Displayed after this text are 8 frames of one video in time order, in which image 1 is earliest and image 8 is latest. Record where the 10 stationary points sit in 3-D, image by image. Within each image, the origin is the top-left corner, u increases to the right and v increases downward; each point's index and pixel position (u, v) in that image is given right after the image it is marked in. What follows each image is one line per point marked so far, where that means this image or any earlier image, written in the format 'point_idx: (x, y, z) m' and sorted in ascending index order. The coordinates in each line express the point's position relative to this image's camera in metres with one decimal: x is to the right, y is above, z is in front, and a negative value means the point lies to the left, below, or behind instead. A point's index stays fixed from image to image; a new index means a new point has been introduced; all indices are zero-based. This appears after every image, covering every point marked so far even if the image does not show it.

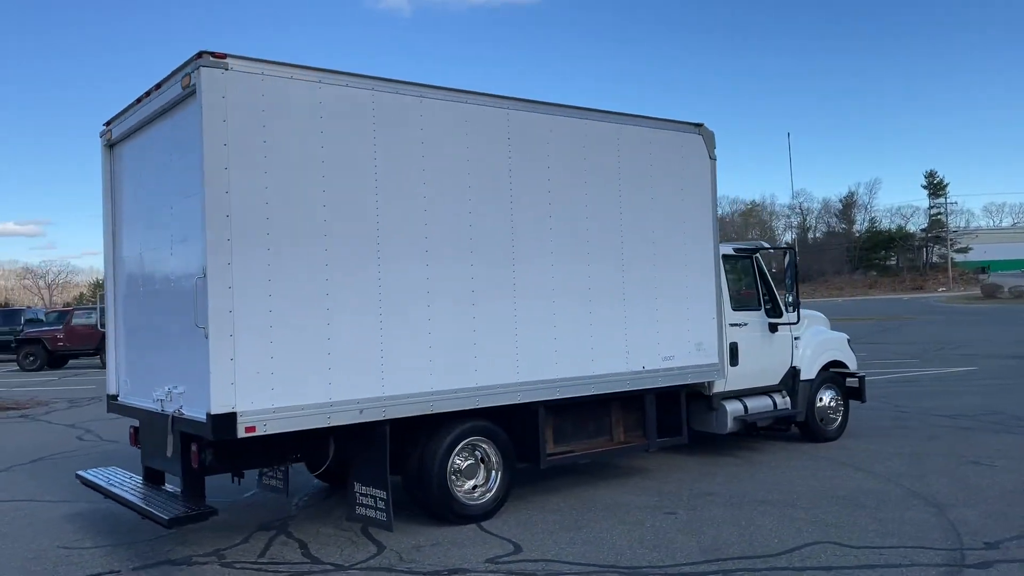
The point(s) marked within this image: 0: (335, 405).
0: (-1.2, -0.8, +5.2) m
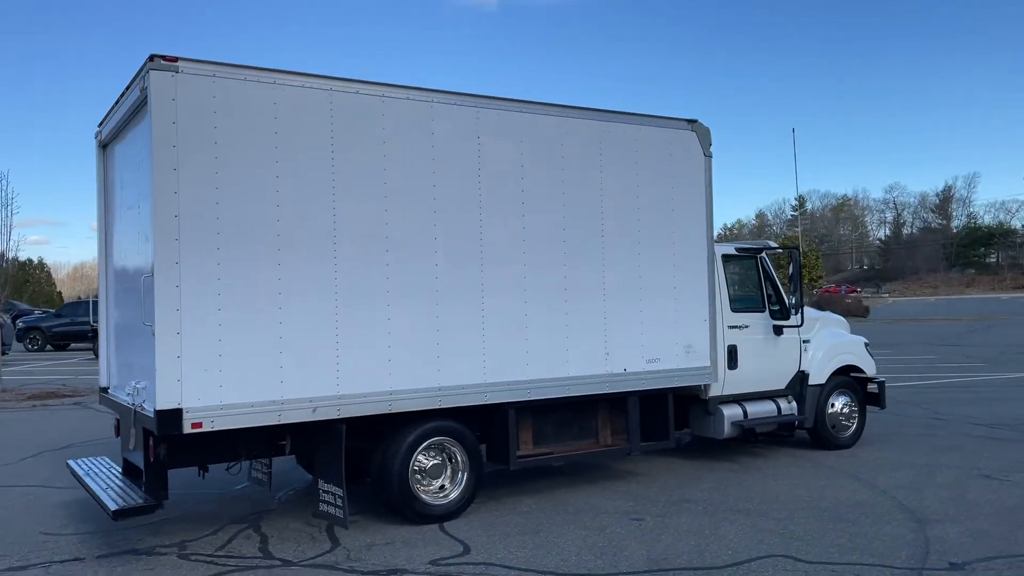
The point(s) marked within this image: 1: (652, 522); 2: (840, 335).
0: (-1.6, -0.8, +5.3) m
1: (+1.0, -1.8, +5.8) m
2: (+3.8, -0.5, +8.9) m
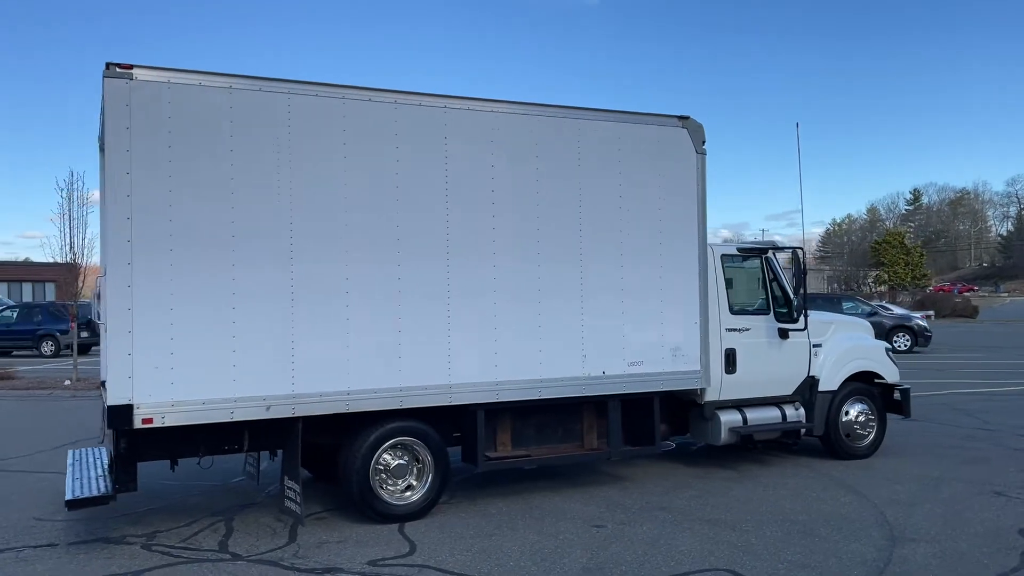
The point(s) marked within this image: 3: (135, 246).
0: (-1.9, -0.8, +5.4) m
1: (+0.7, -1.8, +5.7) m
2: (+3.8, -0.6, +8.4) m
3: (-2.5, +0.3, +5.2) m
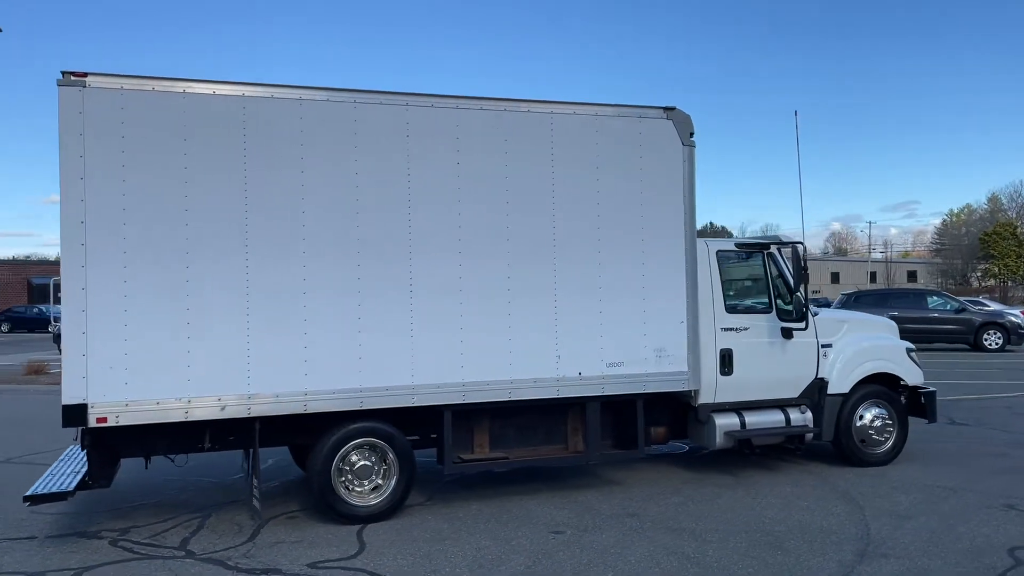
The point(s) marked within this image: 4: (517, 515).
0: (-2.3, -0.8, +5.5) m
1: (+0.4, -1.8, +5.5) m
2: (+3.7, -0.5, +7.9) m
3: (-2.9, +0.3, +5.3) m
4: (0.0, -1.8, +6.2) m
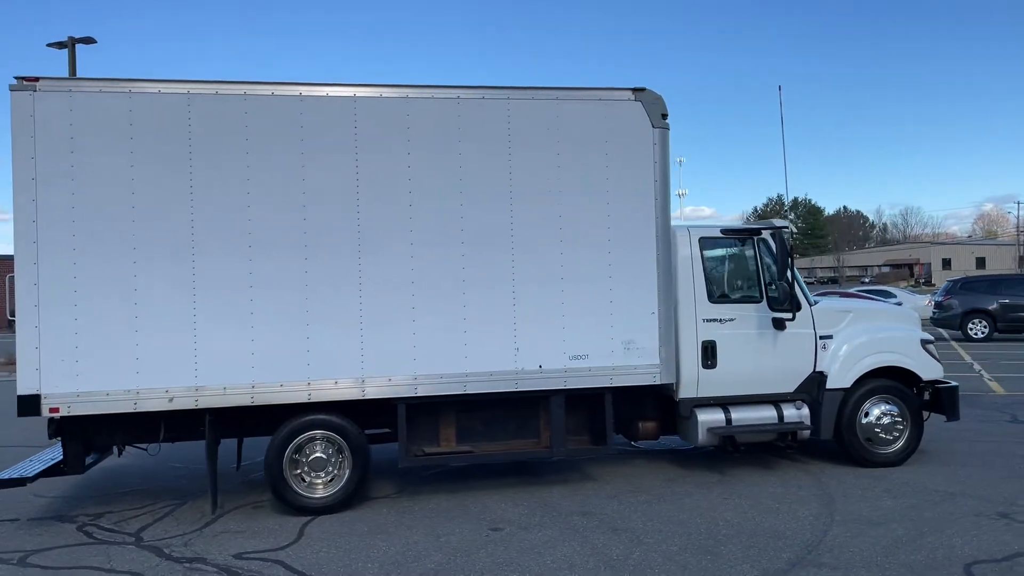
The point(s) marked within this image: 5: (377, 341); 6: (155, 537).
0: (-2.7, -0.8, +5.7) m
1: (-0.1, -1.7, +5.4) m
2: (+3.5, -0.4, +7.3) m
3: (-3.4, +0.3, +5.6) m
4: (-0.3, -1.7, +6.0) m
5: (-1.1, -0.4, +6.1) m
6: (-2.6, -1.8, +5.7) m
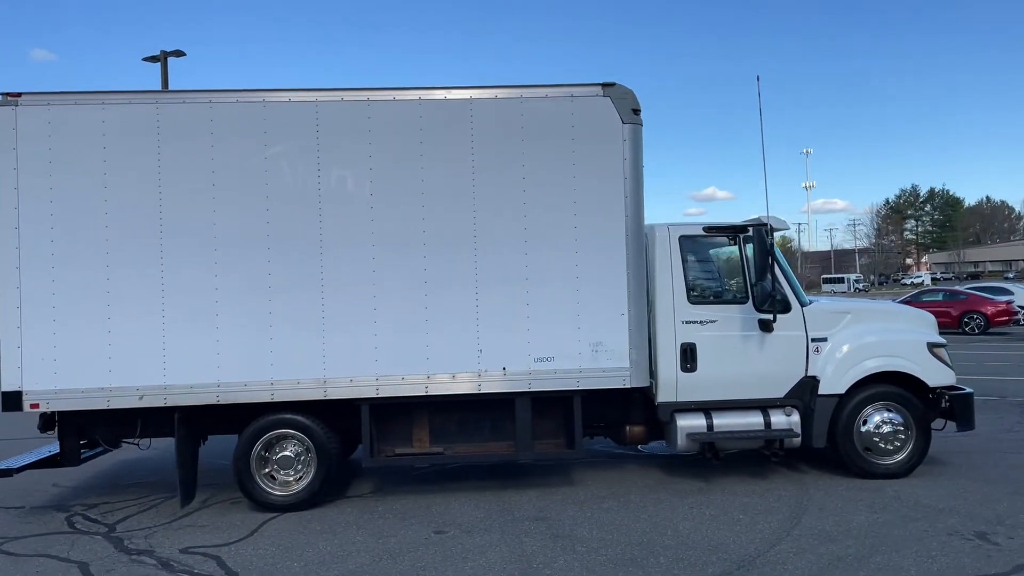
0: (-3.1, -0.8, +6.0) m
1: (-0.5, -1.7, +5.3) m
2: (+3.3, -0.4, +6.8) m
3: (-3.7, +0.3, +5.9) m
4: (-0.6, -1.7, +6.0) m
5: (-1.4, -0.4, +6.2) m
6: (-3.0, -1.8, +6.0) m
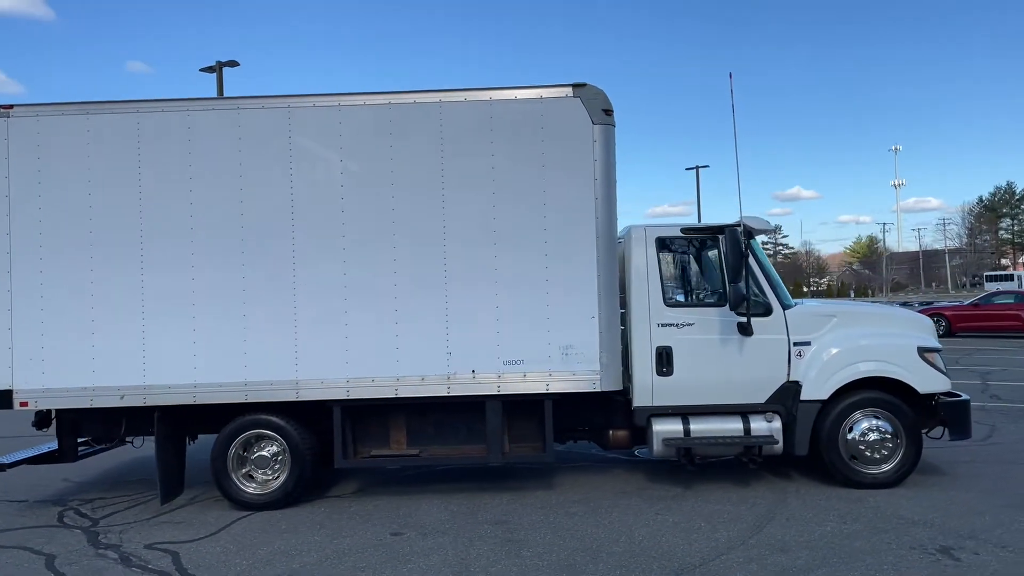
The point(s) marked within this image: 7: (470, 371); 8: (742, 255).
0: (-3.3, -0.8, +6.2) m
1: (-0.8, -1.7, +5.4) m
2: (+3.1, -0.4, +6.6) m
3: (-4.0, +0.2, +6.2) m
4: (-0.9, -1.8, +6.1) m
5: (-1.6, -0.5, +6.3) m
6: (-3.2, -1.9, +6.2) m
7: (-0.3, -0.7, +6.3) m
8: (+1.8, +0.3, +6.1) m
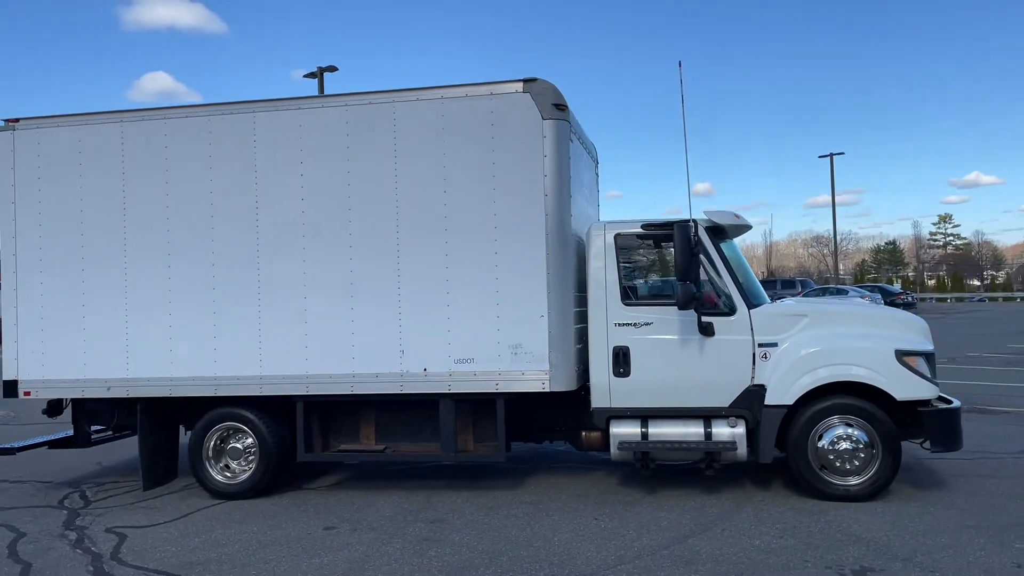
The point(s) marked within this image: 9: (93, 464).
0: (-3.7, -0.8, +6.7) m
1: (-1.3, -1.7, +5.5) m
2: (+2.7, -0.4, +6.1) m
3: (-4.4, +0.2, +6.8) m
4: (-1.3, -1.8, +6.3) m
5: (-2.0, -0.5, +6.6) m
6: (-3.6, -1.9, +6.7) m
7: (-0.7, -0.7, +6.4) m
8: (+1.4, +0.3, +5.9) m
9: (-4.7, -2.0, +8.7) m
